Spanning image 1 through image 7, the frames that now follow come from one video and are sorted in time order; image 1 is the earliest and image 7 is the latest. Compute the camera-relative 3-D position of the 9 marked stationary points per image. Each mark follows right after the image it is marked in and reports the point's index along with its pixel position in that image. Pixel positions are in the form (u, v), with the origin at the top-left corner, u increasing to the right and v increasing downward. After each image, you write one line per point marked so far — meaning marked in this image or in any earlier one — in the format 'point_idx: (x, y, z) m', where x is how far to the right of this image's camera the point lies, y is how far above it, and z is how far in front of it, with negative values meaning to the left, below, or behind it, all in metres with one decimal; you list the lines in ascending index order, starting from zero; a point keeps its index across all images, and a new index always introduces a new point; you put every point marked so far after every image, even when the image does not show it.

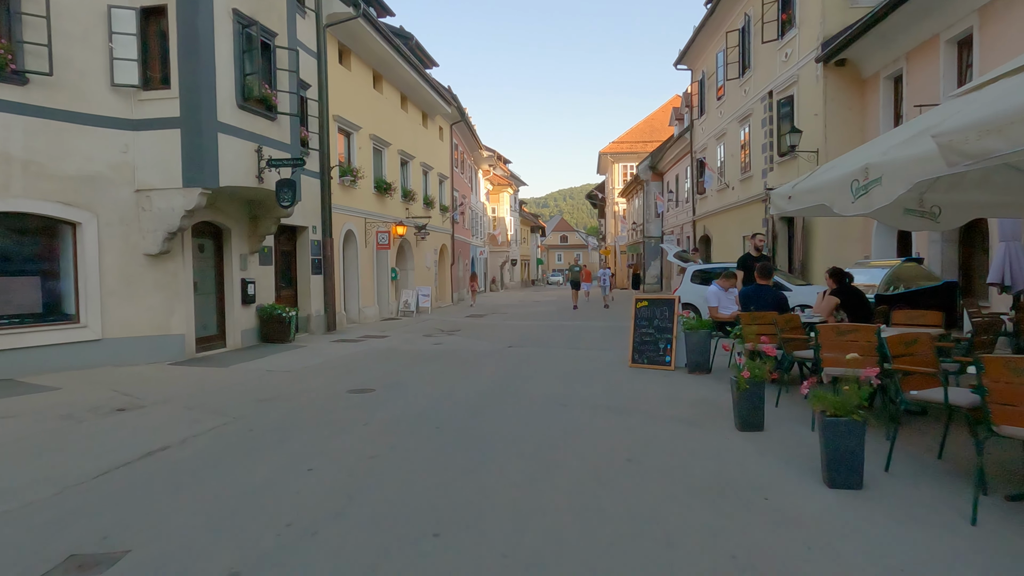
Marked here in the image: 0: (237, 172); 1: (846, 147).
0: (-4.7, +2.0, +11.1) m
1: (+8.0, +3.4, +15.5) m
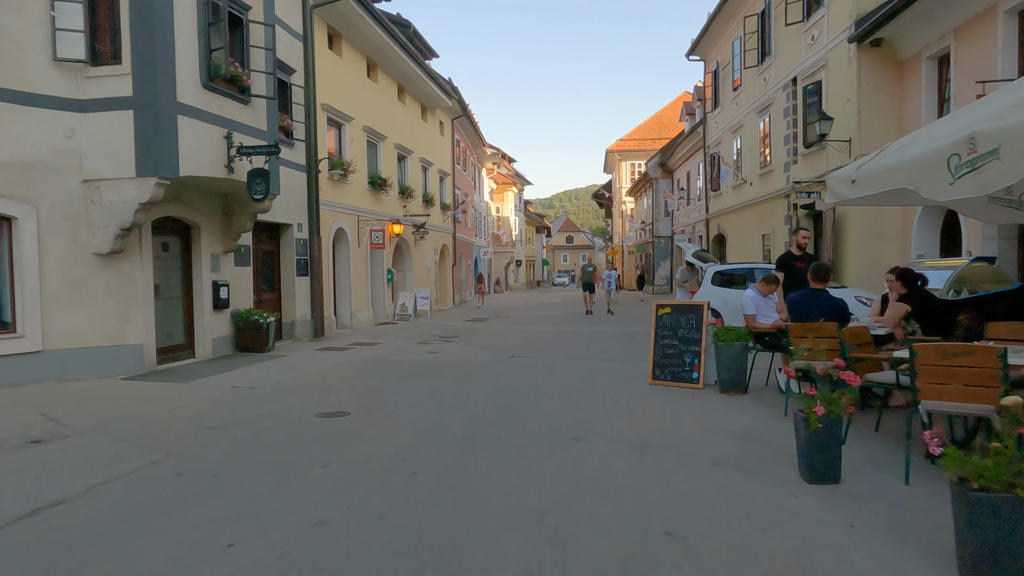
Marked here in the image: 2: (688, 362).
0: (-4.7, +1.9, +9.8) m
1: (+8.1, +3.3, +14.1) m
2: (+2.2, -0.9, +8.1) m
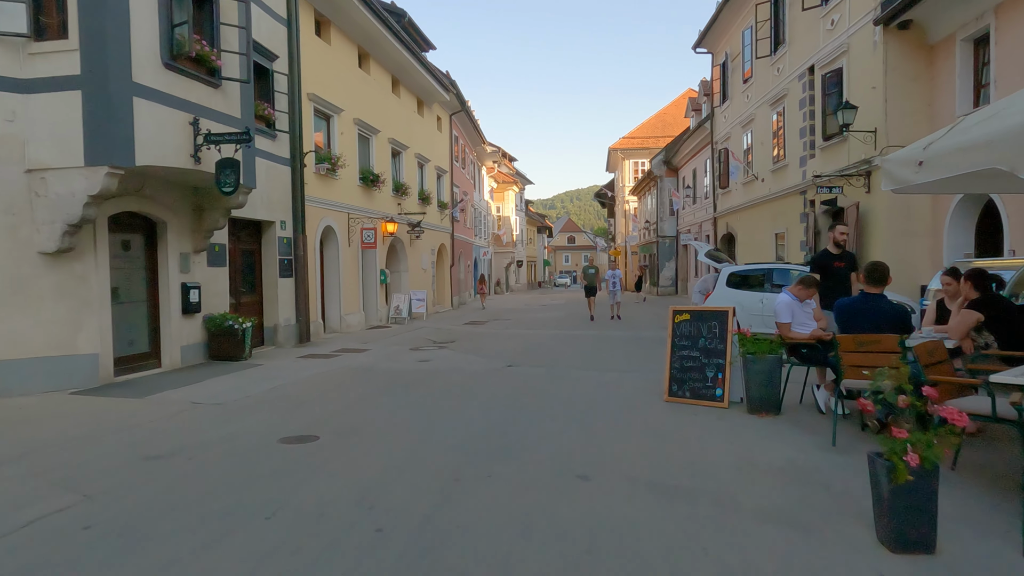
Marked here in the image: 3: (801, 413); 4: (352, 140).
0: (-4.7, +1.9, +8.8) m
1: (+8.1, +3.3, +13.1) m
2: (+2.2, -1.0, +7.0) m
3: (+2.9, -1.3, +6.5) m
4: (-4.4, +4.1, +17.9) m
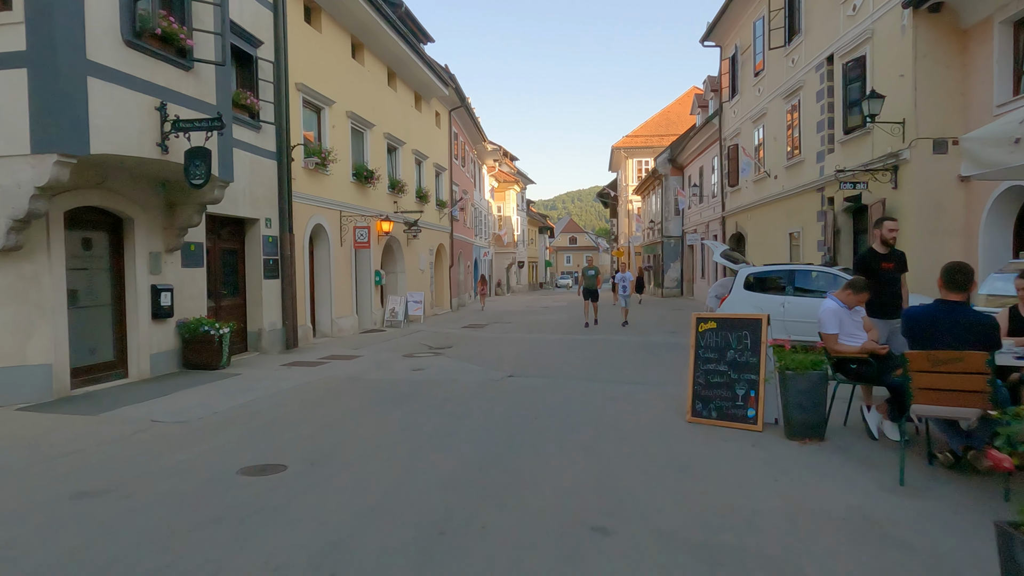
0: (-4.7, +1.9, +7.9) m
1: (+8.1, +3.2, +12.1) m
2: (+2.2, -1.0, +6.1) m
3: (+2.9, -1.3, +5.6) m
4: (-4.4, +4.0, +17.0) m
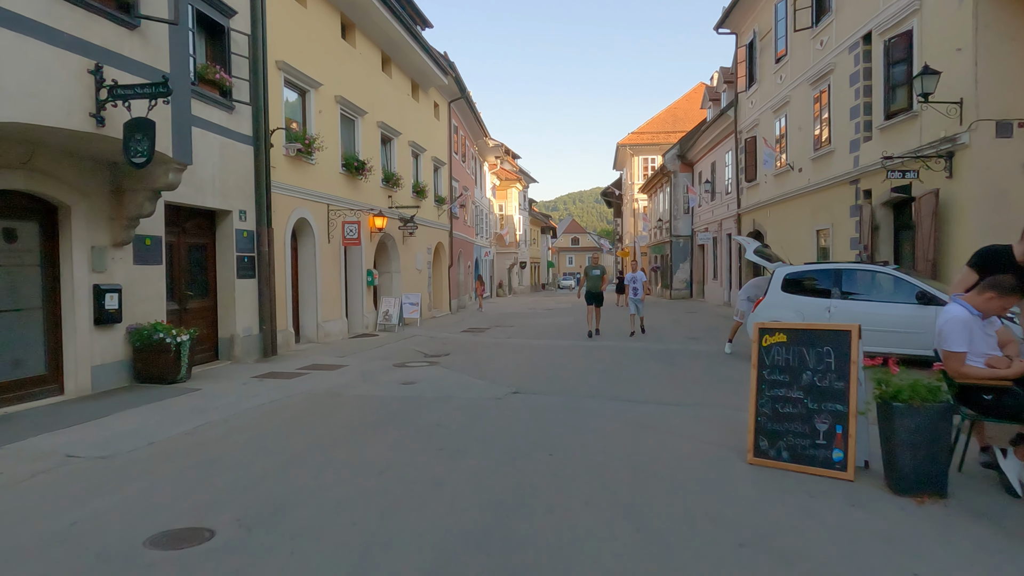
0: (-4.7, +1.9, +6.4) m
1: (+8.2, +3.2, +10.7) m
2: (+2.2, -1.0, +4.6) m
3: (+3.0, -1.3, +4.2) m
4: (-4.3, +4.0, +15.6) m
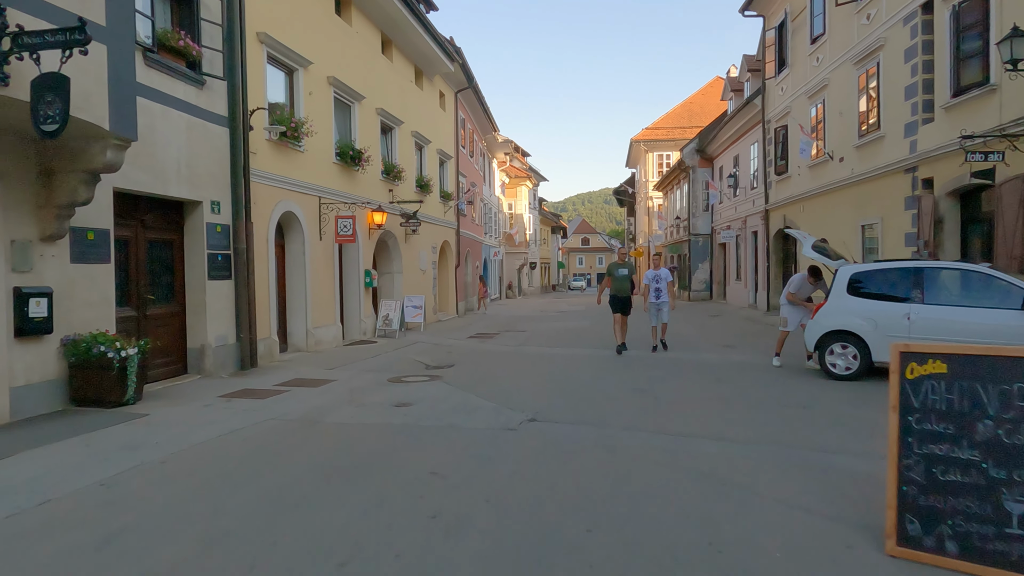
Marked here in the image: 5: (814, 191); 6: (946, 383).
0: (-4.5, +1.8, +4.9) m
1: (+8.4, +3.2, +8.9) m
2: (+2.4, -1.1, +3.0) m
3: (+3.1, -1.4, +2.5) m
4: (-4.1, +4.0, +14.0) m
5: (+8.6, +2.7, +18.3) m
6: (+2.2, -0.5, +3.2) m
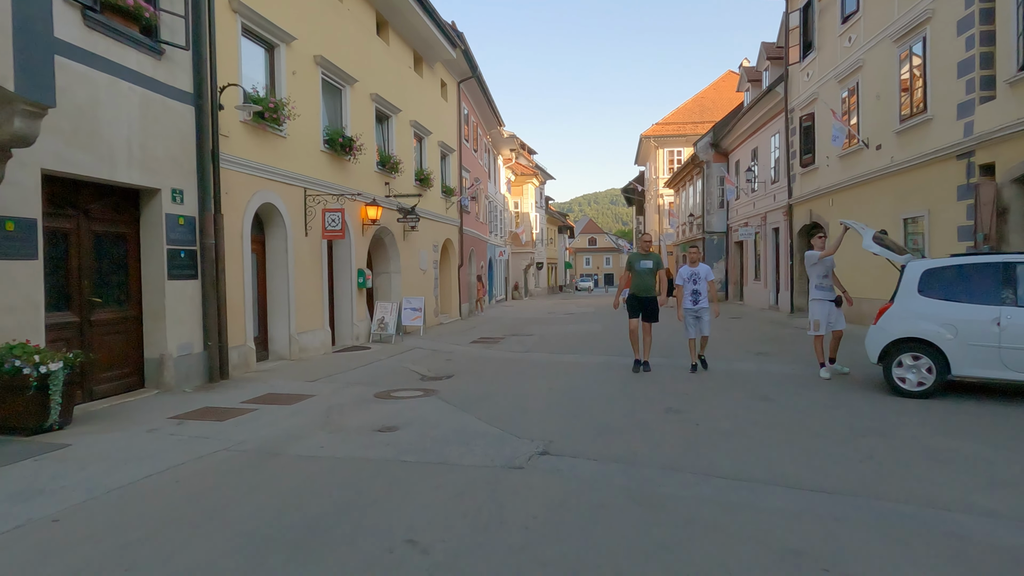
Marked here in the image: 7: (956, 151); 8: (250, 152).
0: (-4.5, +1.8, +3.6) m
1: (+8.4, +3.2, +7.5) m
2: (+2.4, -1.1, +1.6) m
3: (+3.1, -1.3, +1.1) m
4: (-3.9, +4.0, +12.7) m
5: (+8.8, +2.7, +16.9) m
6: (+2.2, -0.5, +1.8) m
7: (+8.3, +2.6, +12.1) m
8: (-4.3, +2.2, +10.5) m
